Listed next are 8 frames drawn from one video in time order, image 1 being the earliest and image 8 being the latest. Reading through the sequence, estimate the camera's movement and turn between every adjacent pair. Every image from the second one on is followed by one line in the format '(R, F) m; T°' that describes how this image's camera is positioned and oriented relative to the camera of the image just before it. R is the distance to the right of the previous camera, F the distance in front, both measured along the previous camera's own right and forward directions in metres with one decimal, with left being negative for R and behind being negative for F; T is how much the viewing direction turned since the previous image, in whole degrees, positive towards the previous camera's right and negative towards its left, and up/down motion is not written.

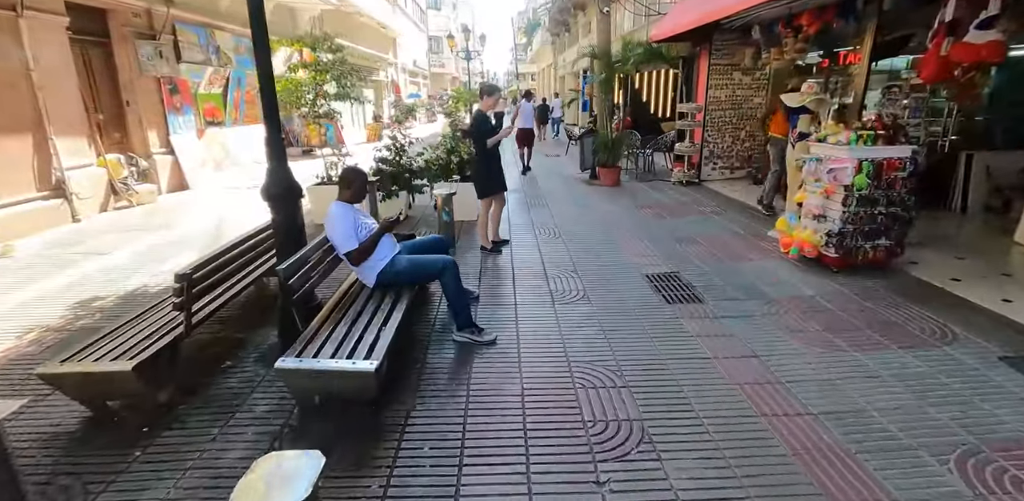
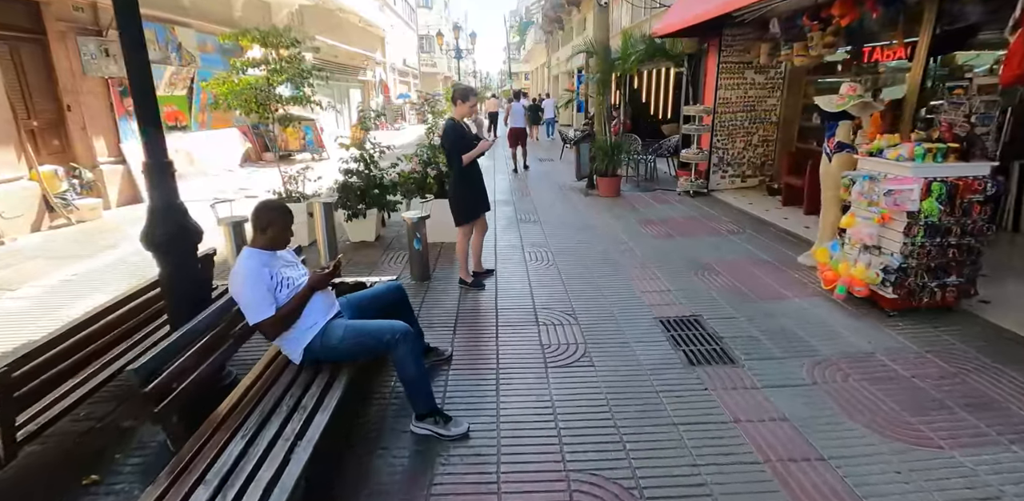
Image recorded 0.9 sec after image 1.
(+0.1, +0.9) m; +1°
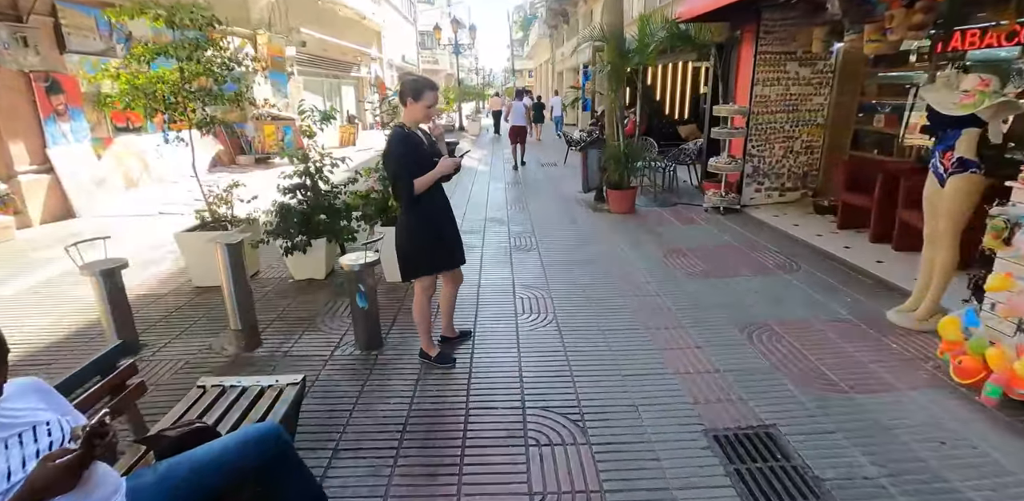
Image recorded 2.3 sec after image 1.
(+0.1, +1.4) m; 0°
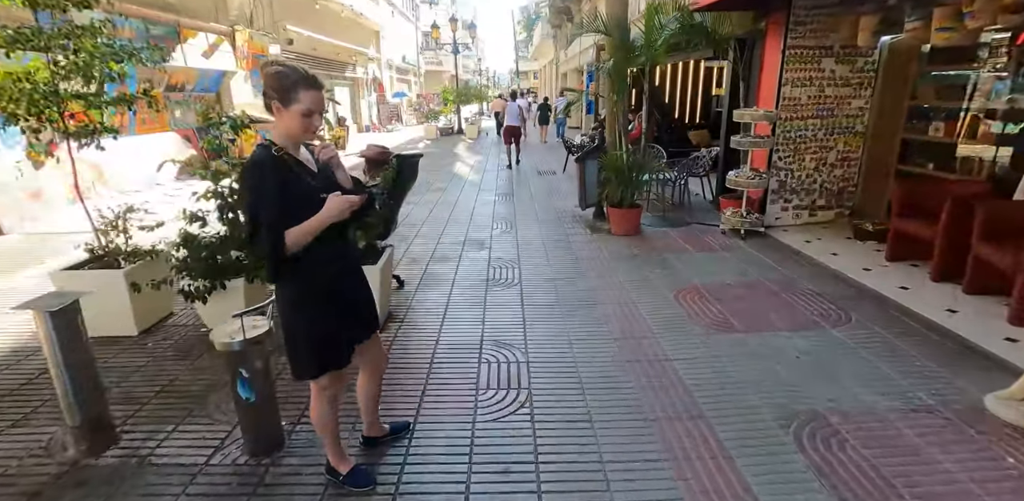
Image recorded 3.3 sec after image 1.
(+0.2, +1.0) m; -1°
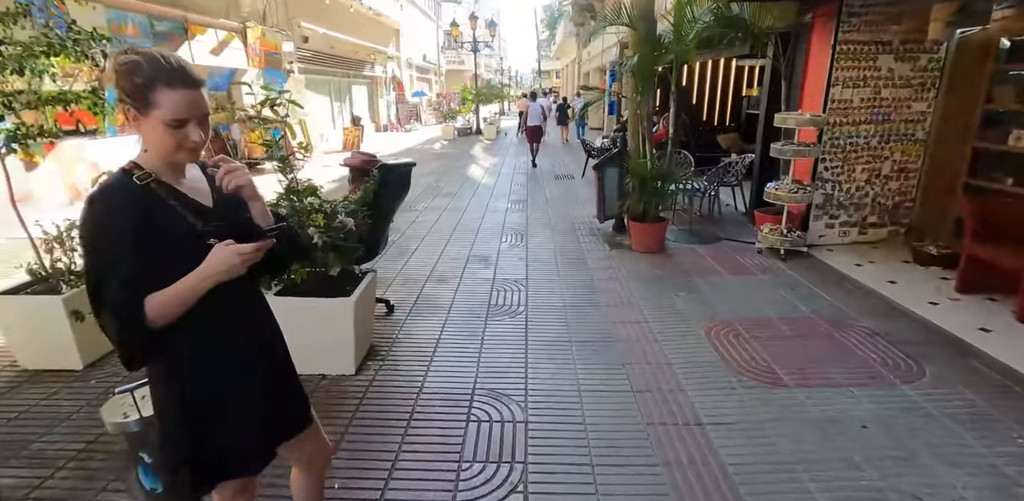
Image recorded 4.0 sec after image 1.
(+0.1, +0.6) m; -2°
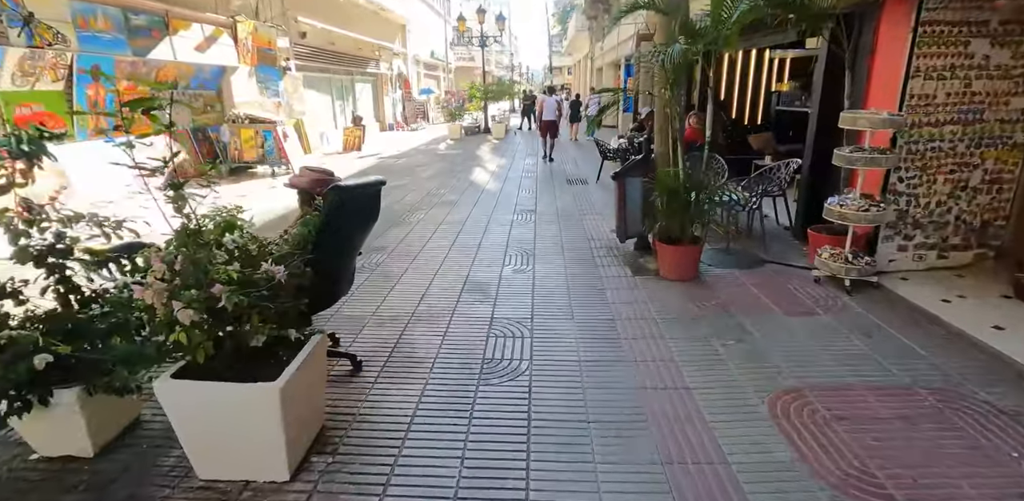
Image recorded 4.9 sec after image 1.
(+0.1, +0.9) m; -1°
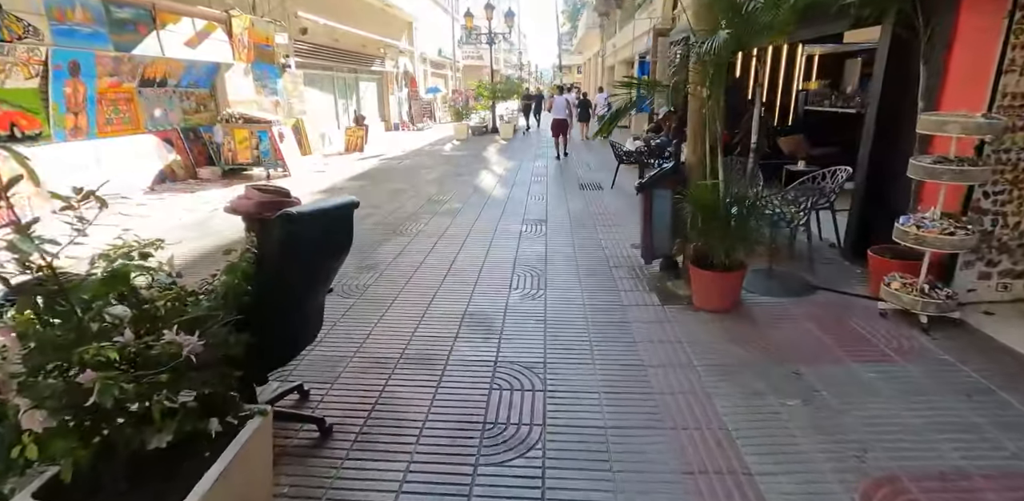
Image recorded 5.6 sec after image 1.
(0.0, +0.7) m; -1°
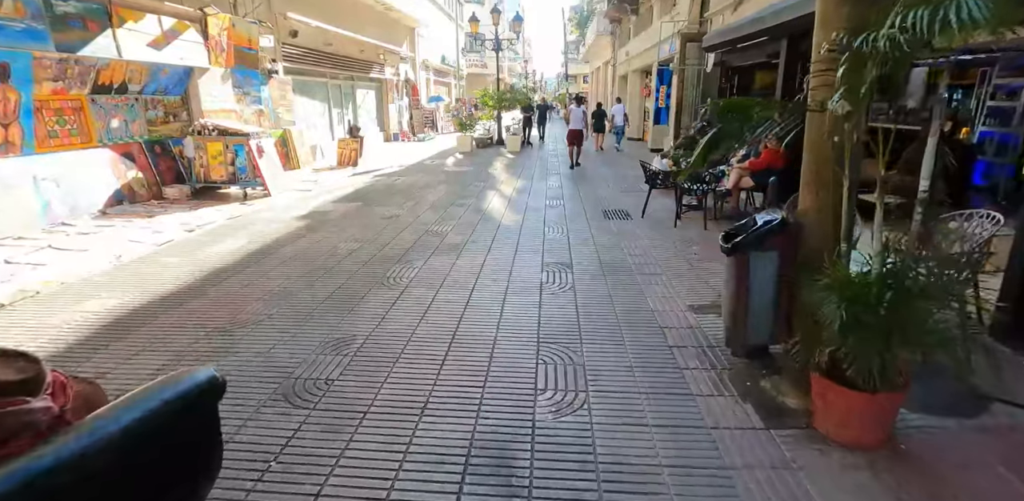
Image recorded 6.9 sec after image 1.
(-0.1, +1.3) m; 0°
